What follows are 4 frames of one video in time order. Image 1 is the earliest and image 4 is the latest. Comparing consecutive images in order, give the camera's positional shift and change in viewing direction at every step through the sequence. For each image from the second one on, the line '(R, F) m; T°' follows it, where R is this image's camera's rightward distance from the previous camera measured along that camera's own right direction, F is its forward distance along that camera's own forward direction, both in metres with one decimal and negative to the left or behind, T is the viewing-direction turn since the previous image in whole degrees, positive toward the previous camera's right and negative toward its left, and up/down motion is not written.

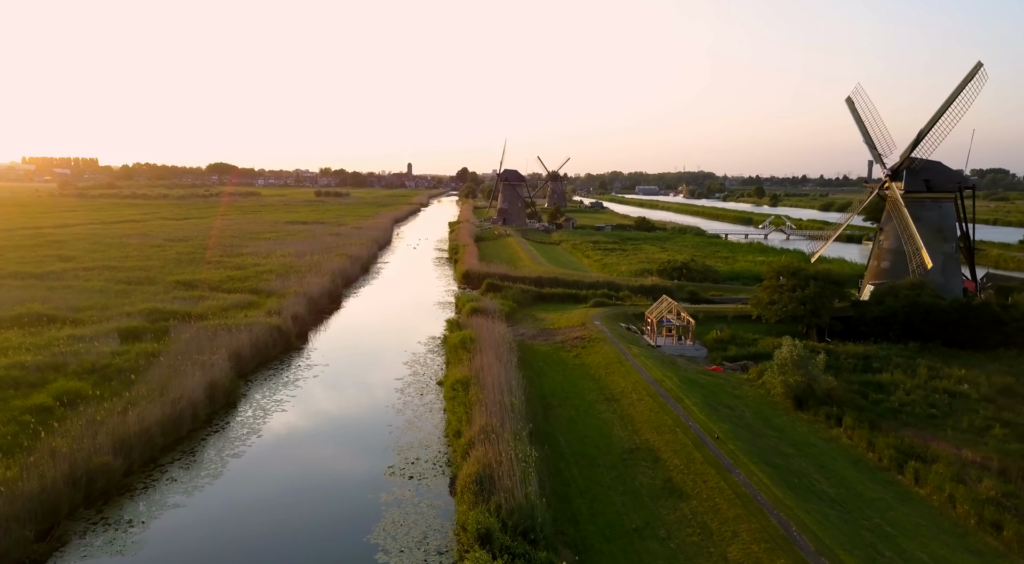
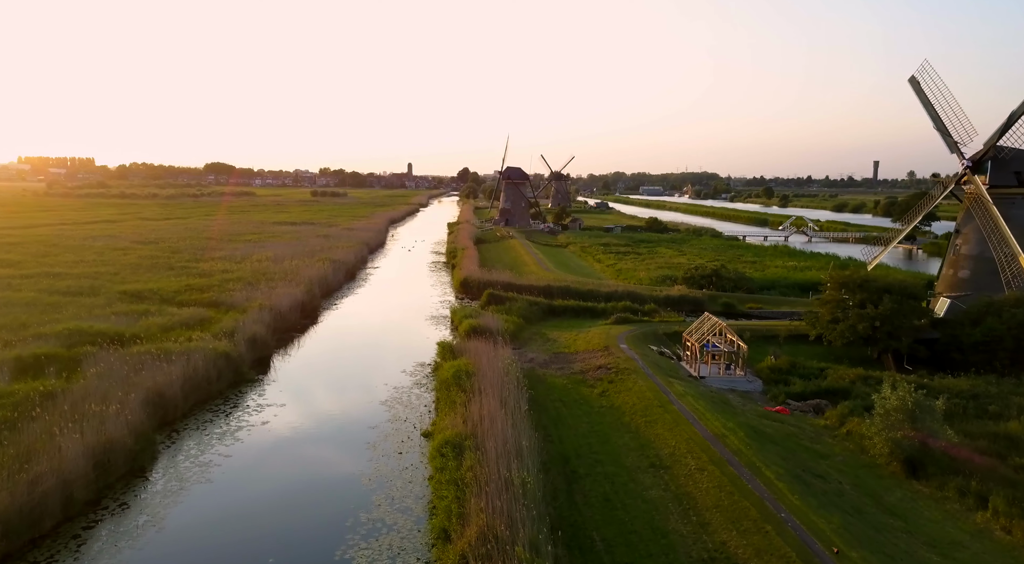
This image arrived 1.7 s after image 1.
(-0.2, +4.6) m; 0°
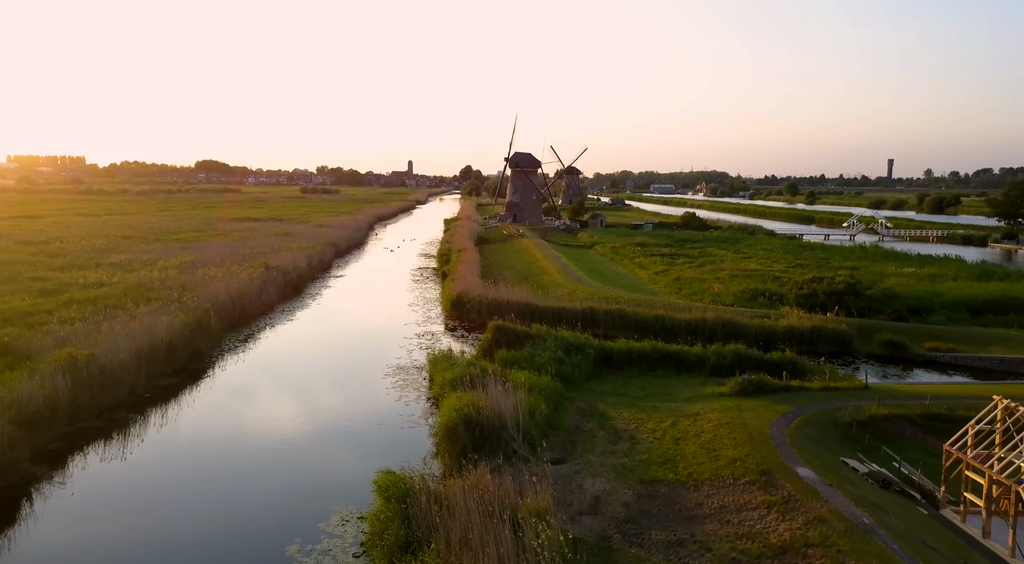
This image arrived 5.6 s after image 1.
(-0.5, +11.6) m; 0°
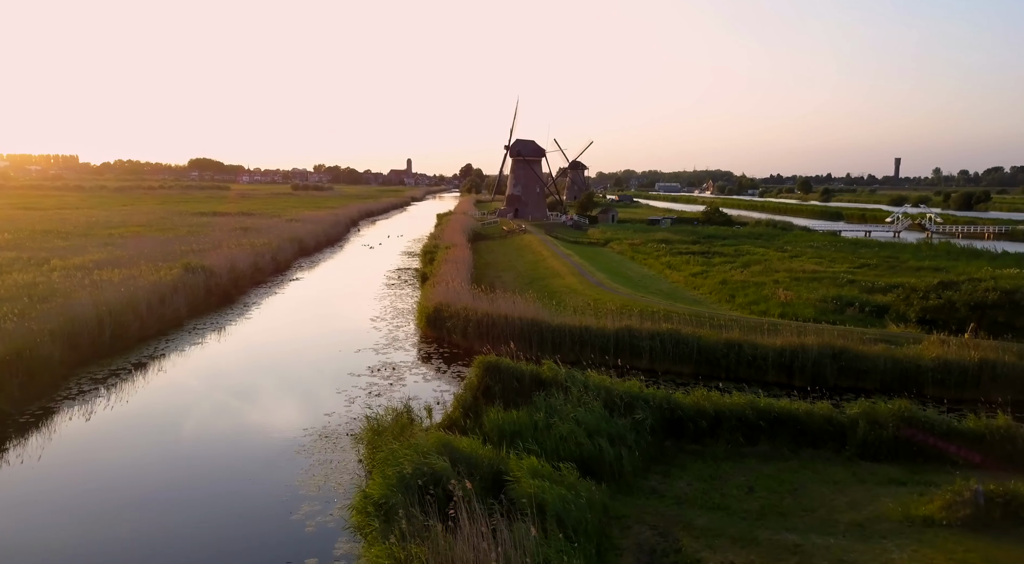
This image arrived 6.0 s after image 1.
(0.0, +6.4) m; 0°
